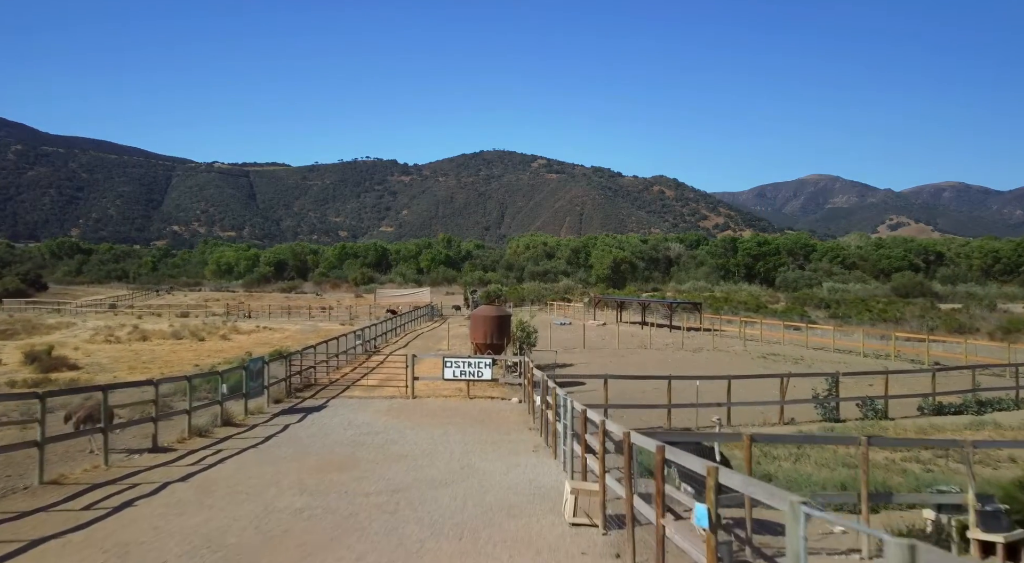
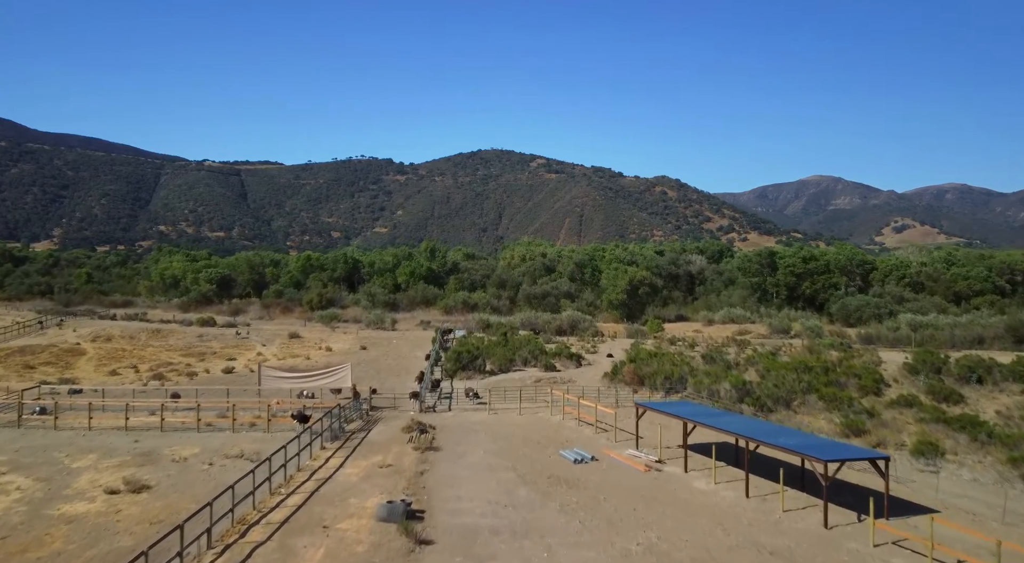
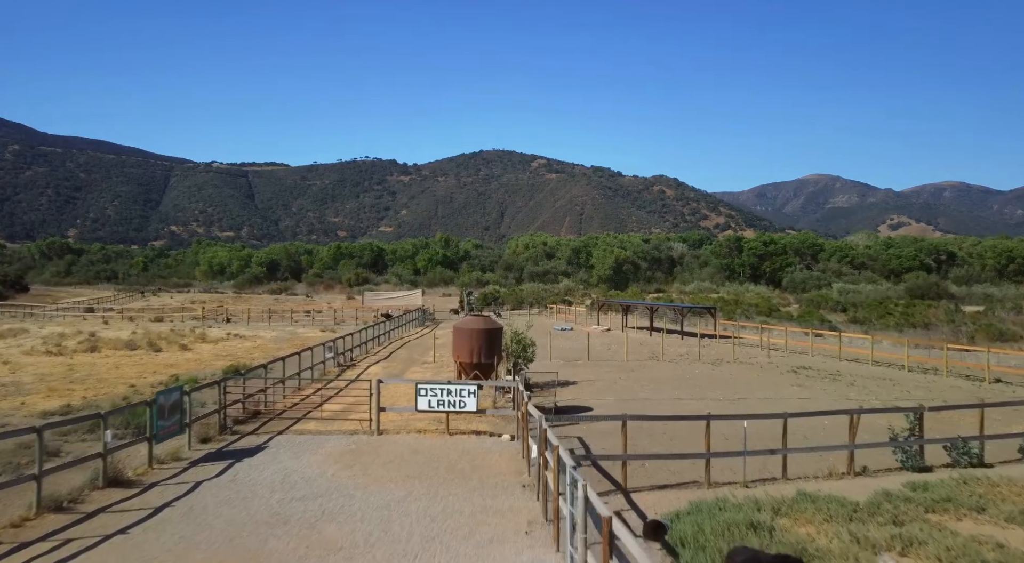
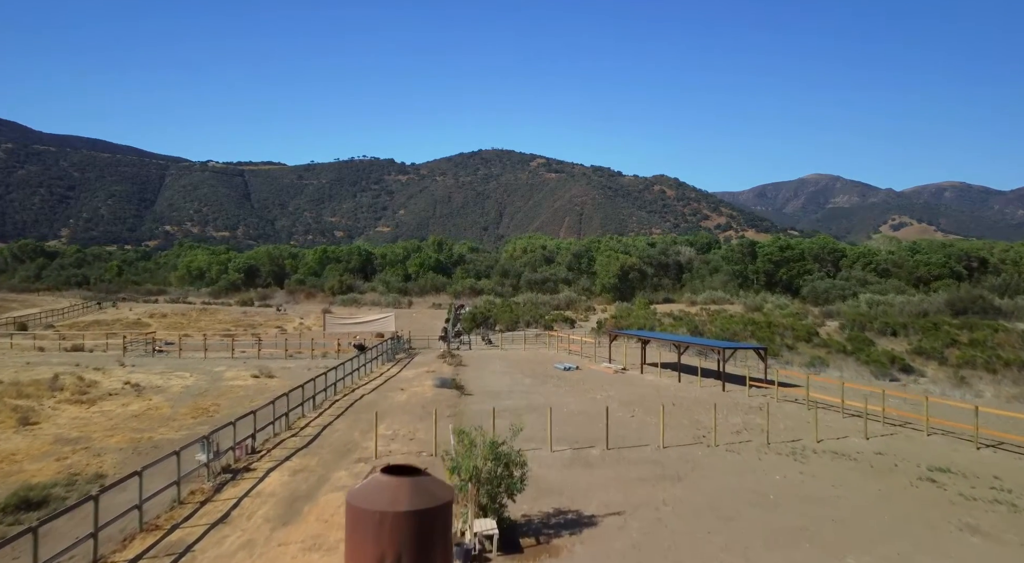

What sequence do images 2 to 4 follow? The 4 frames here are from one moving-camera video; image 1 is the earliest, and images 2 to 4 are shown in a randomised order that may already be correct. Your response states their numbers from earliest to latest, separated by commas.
3, 4, 2
